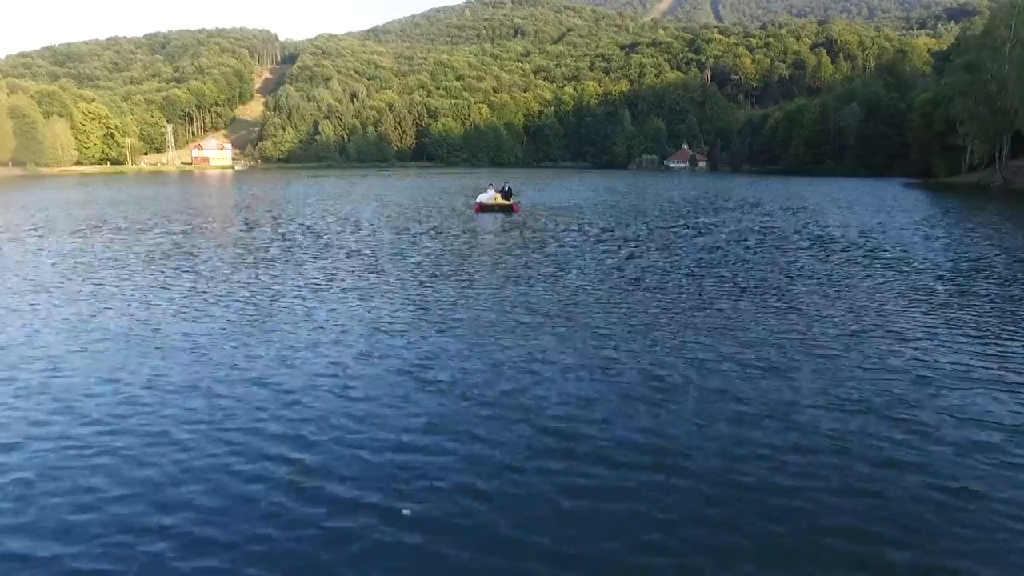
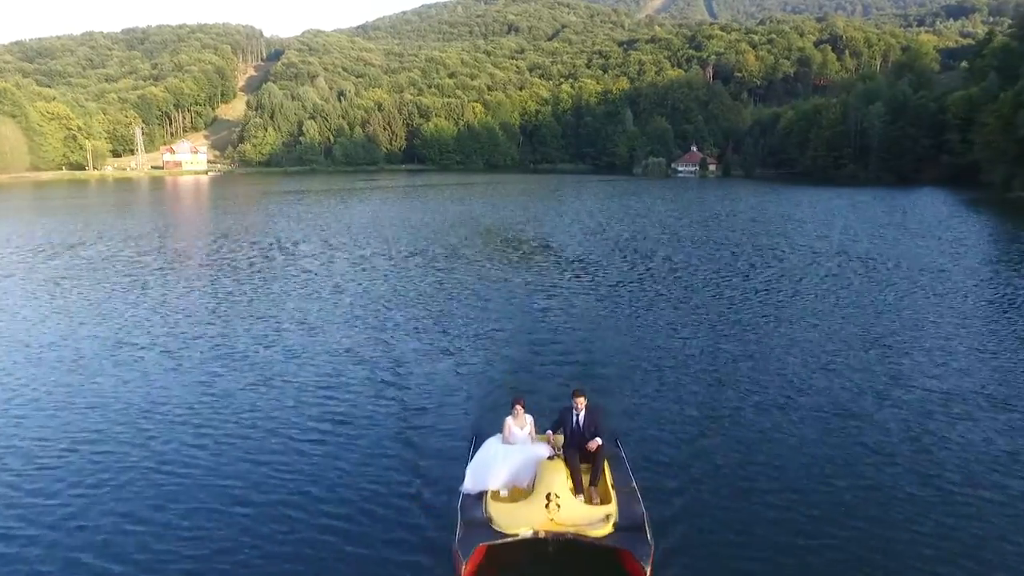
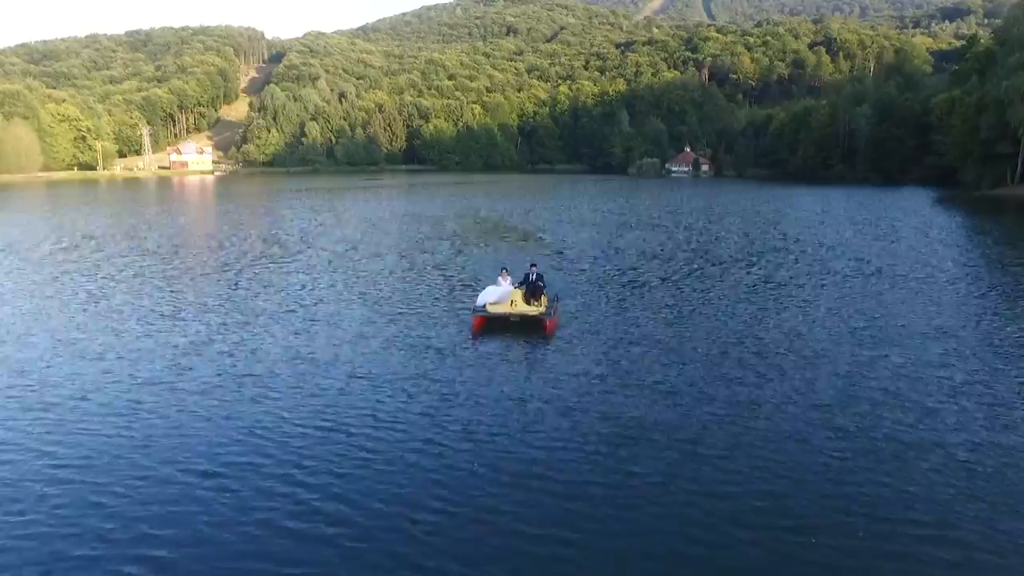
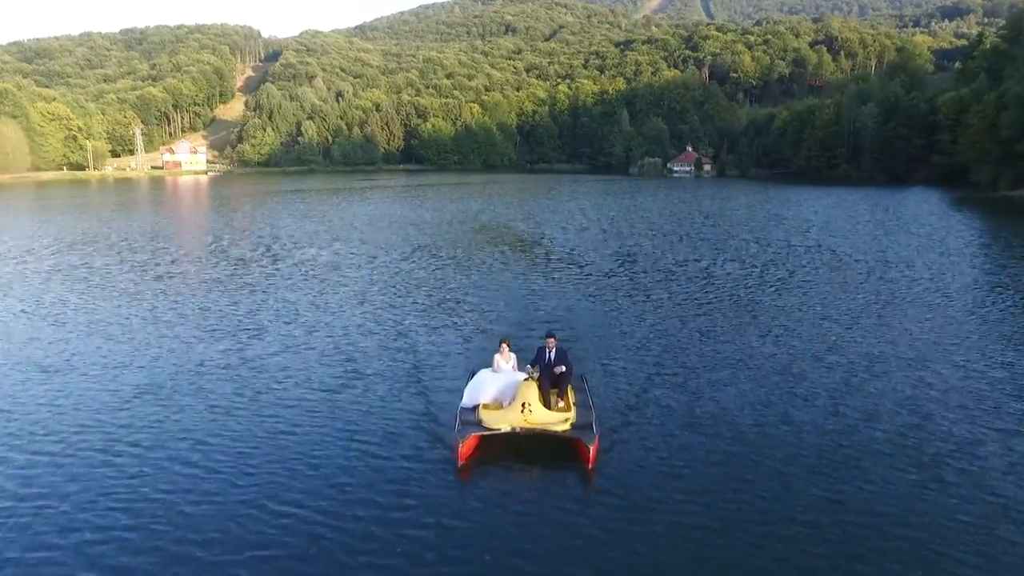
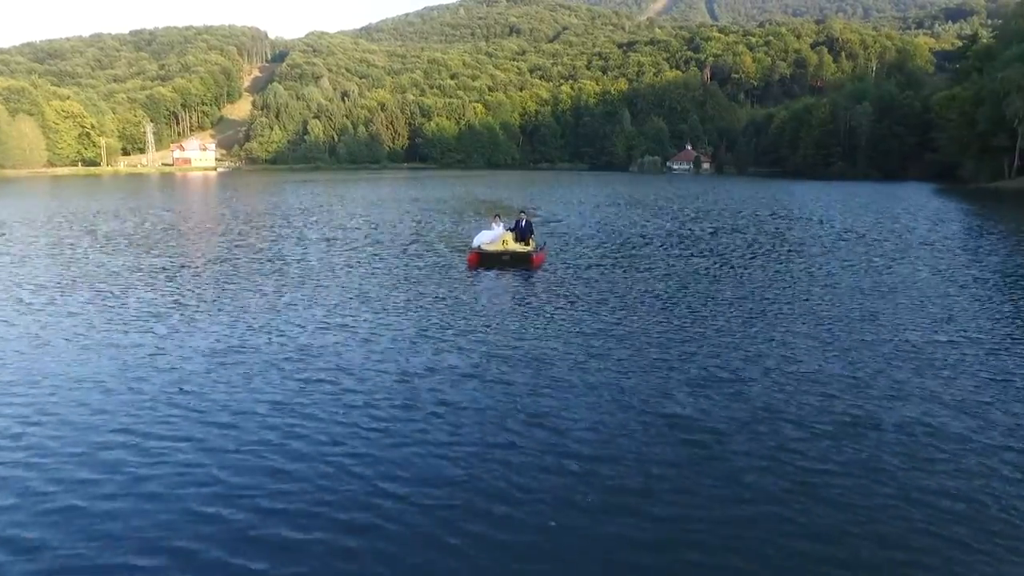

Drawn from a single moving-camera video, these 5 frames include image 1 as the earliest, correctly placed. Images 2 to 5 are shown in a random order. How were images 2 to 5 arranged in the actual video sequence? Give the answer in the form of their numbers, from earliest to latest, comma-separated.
5, 3, 4, 2
